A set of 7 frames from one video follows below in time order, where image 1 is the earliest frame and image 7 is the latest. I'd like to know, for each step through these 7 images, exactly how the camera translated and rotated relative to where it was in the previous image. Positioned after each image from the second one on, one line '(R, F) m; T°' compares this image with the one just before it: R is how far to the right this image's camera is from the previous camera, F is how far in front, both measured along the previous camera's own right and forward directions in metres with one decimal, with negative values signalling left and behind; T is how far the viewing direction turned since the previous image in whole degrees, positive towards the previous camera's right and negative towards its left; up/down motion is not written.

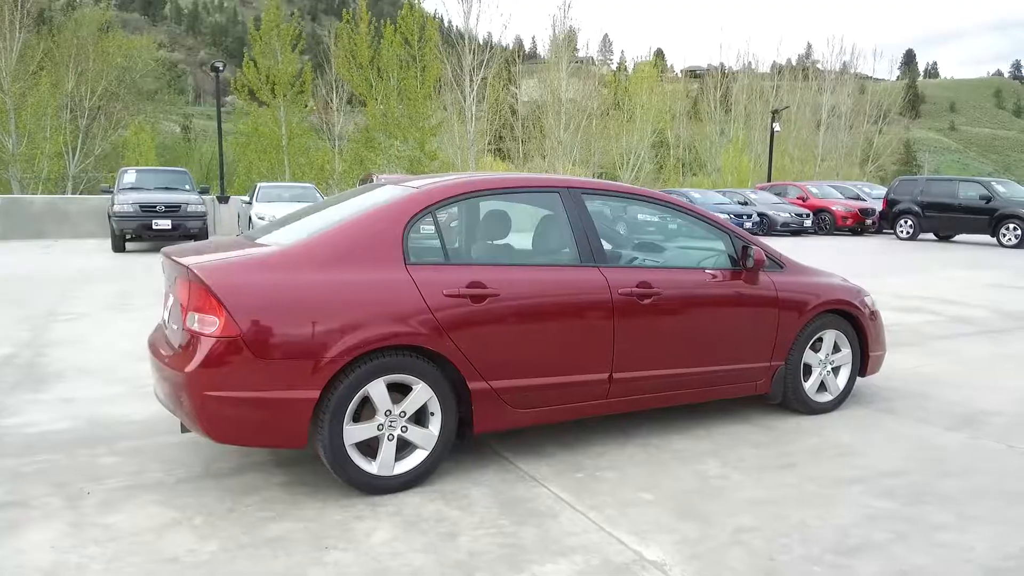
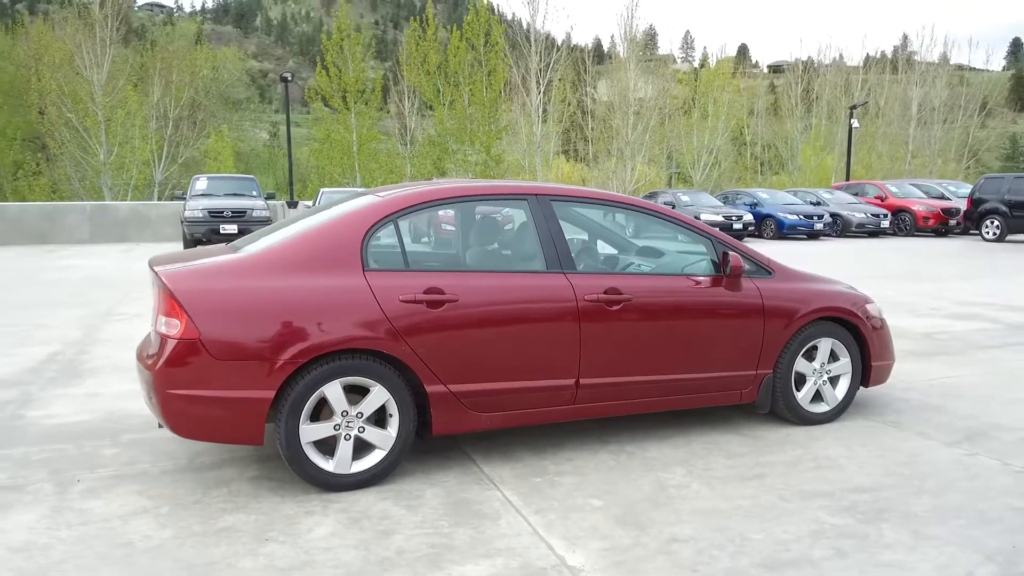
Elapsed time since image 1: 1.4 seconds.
(+0.6, 0.0) m; -6°
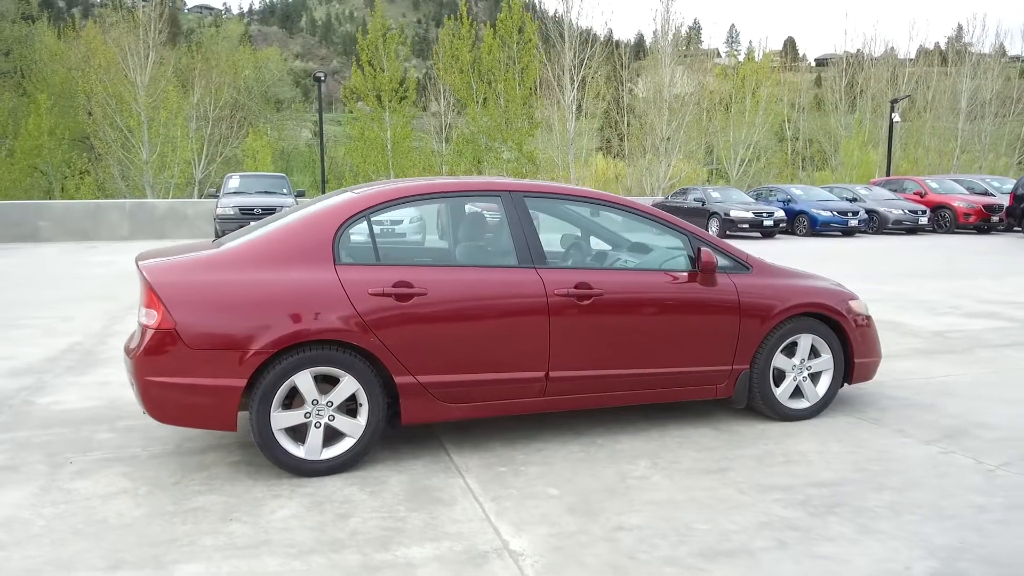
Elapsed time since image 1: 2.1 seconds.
(+0.4, -0.1) m; -3°
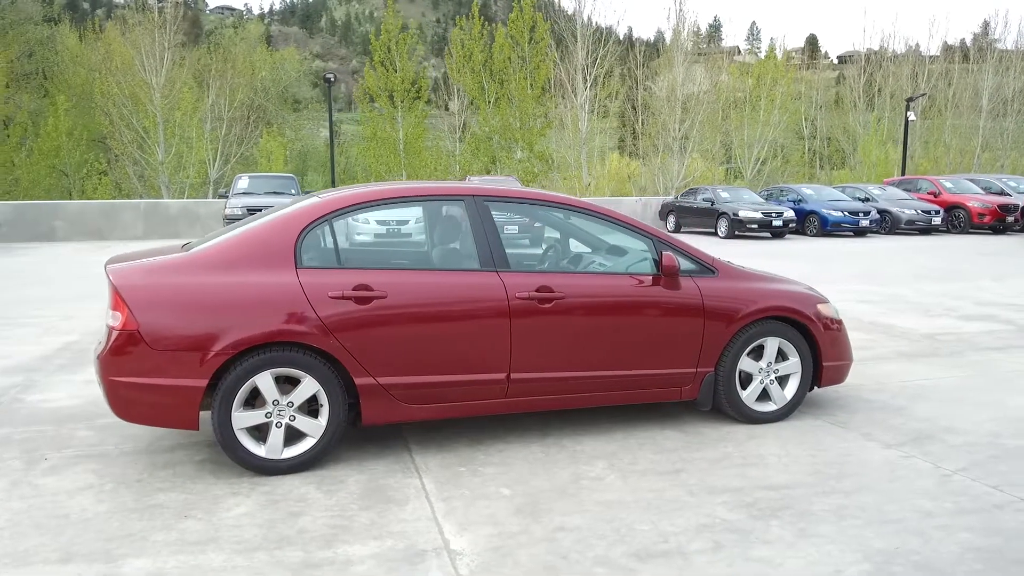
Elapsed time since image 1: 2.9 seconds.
(+0.3, -0.1) m; -2°
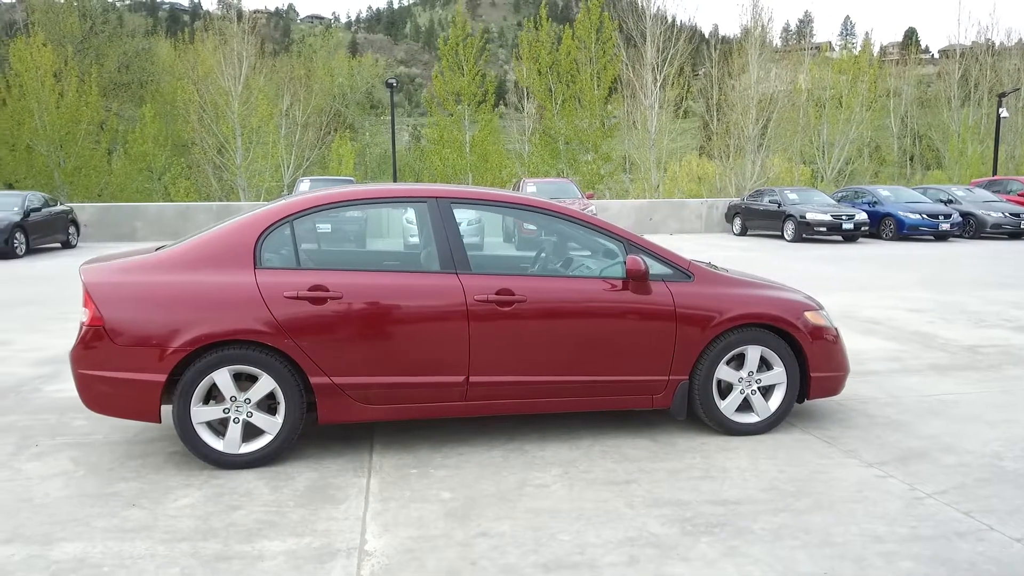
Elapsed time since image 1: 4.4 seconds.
(+0.7, +0.1) m; -6°
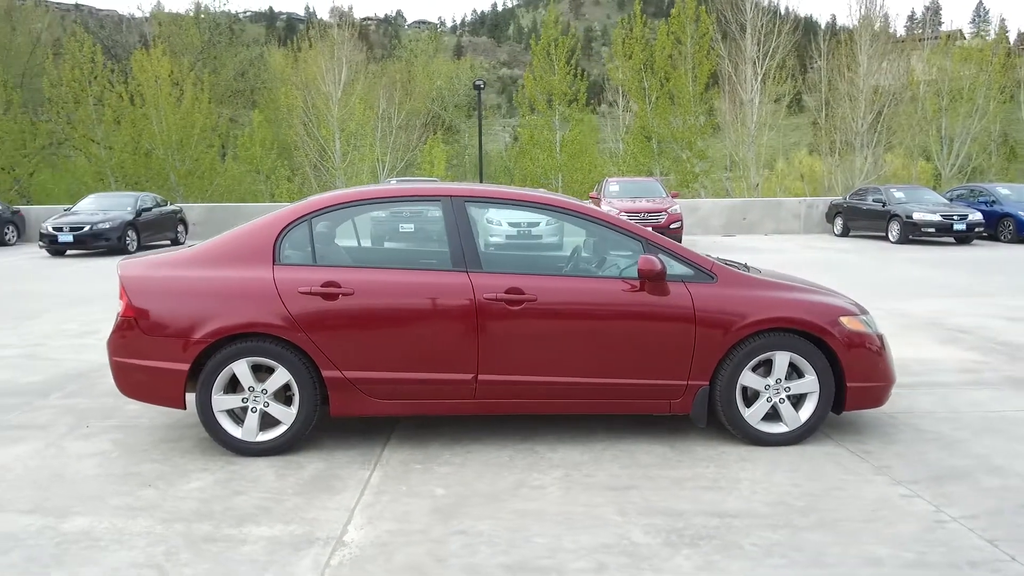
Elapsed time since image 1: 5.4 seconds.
(+0.5, +0.1) m; -8°
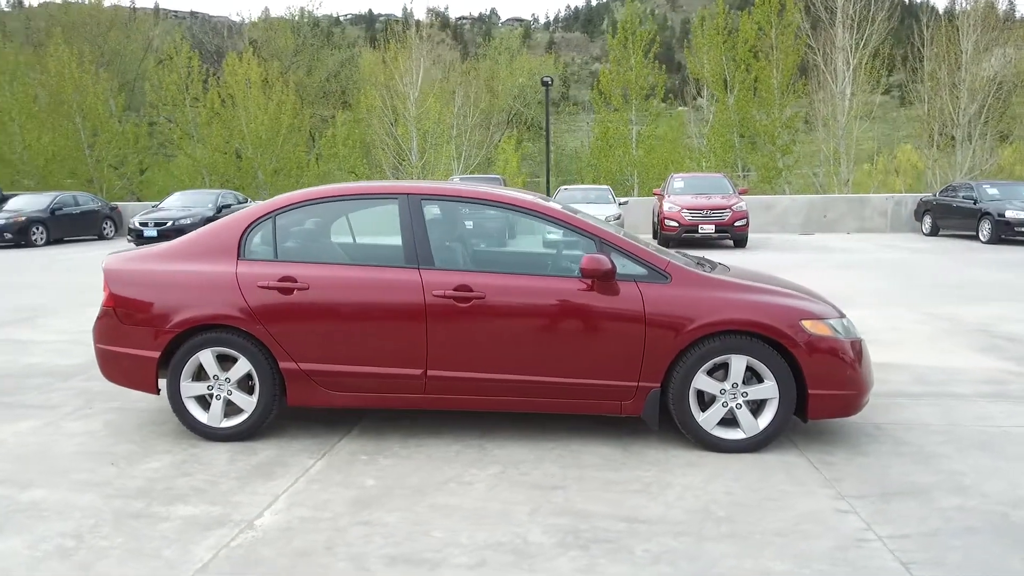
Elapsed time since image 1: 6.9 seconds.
(+0.9, 0.0) m; -7°
